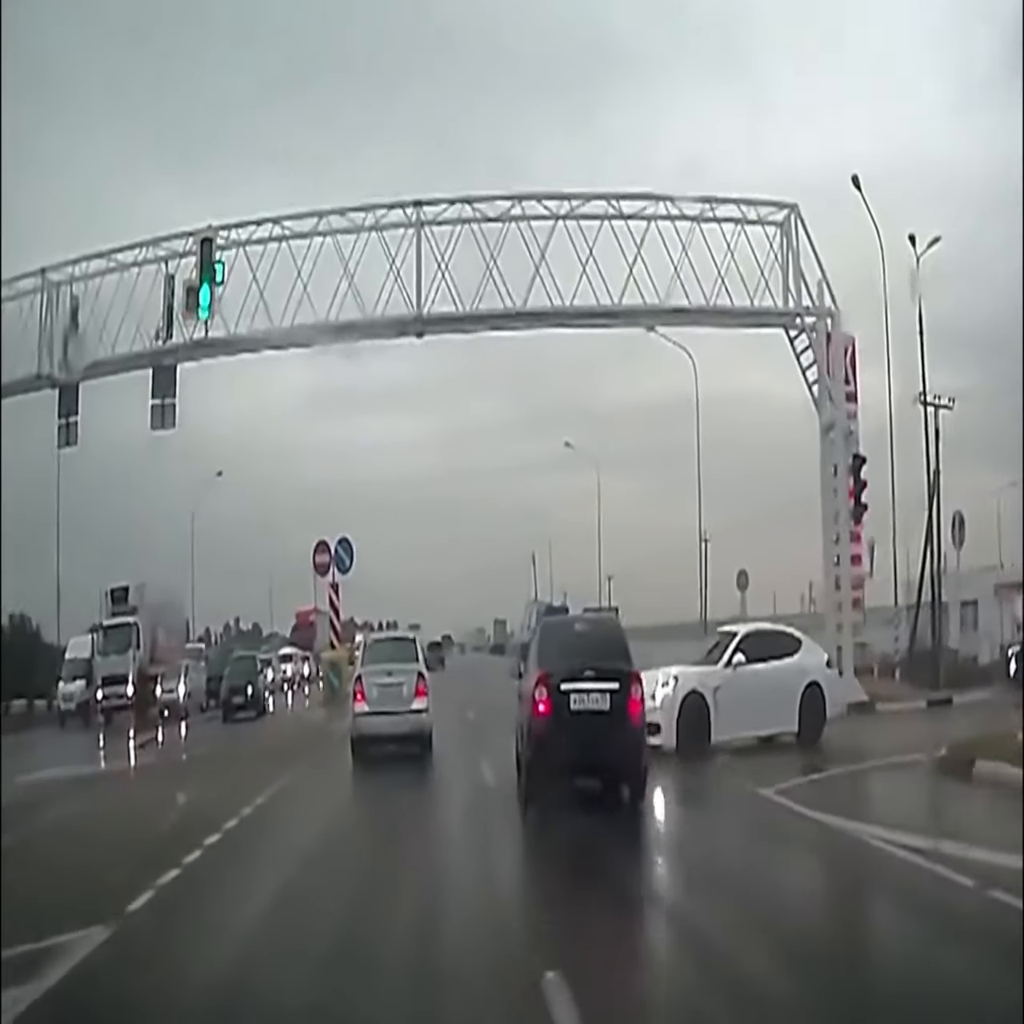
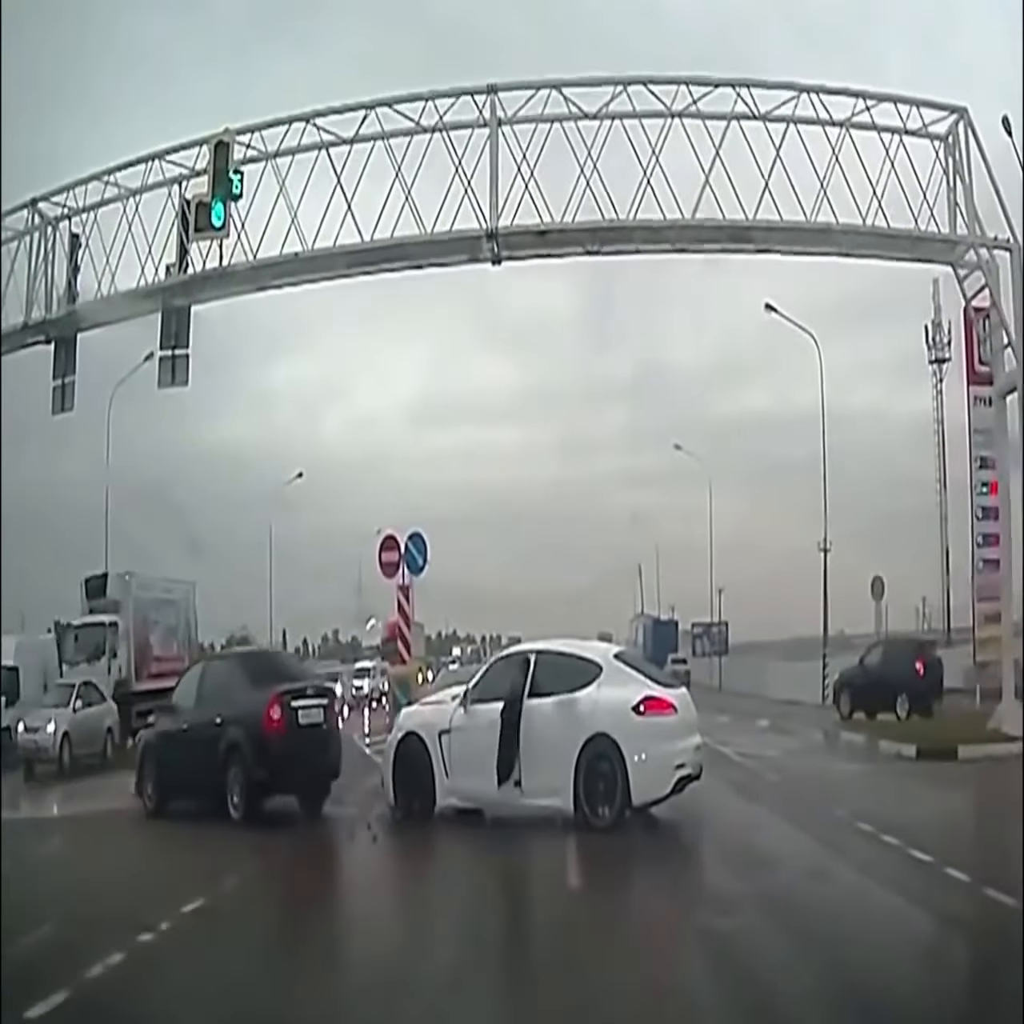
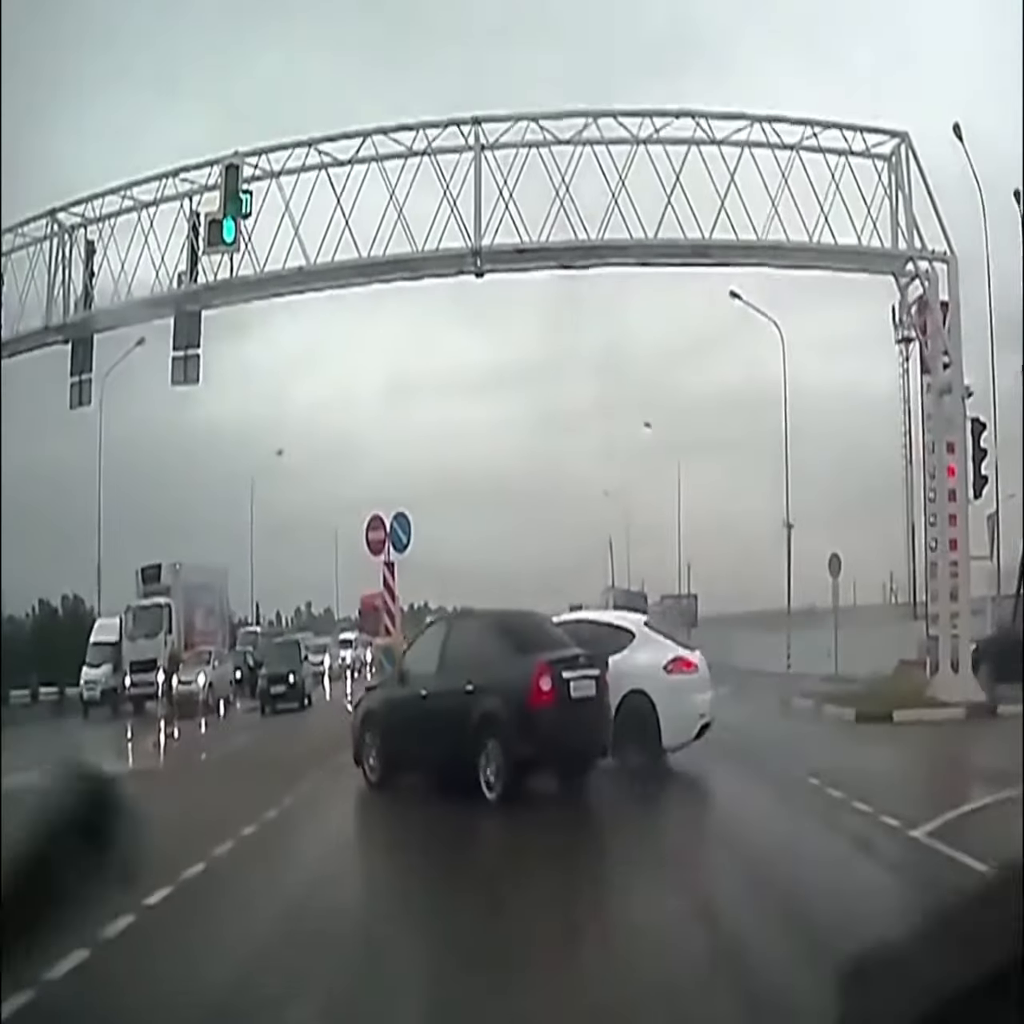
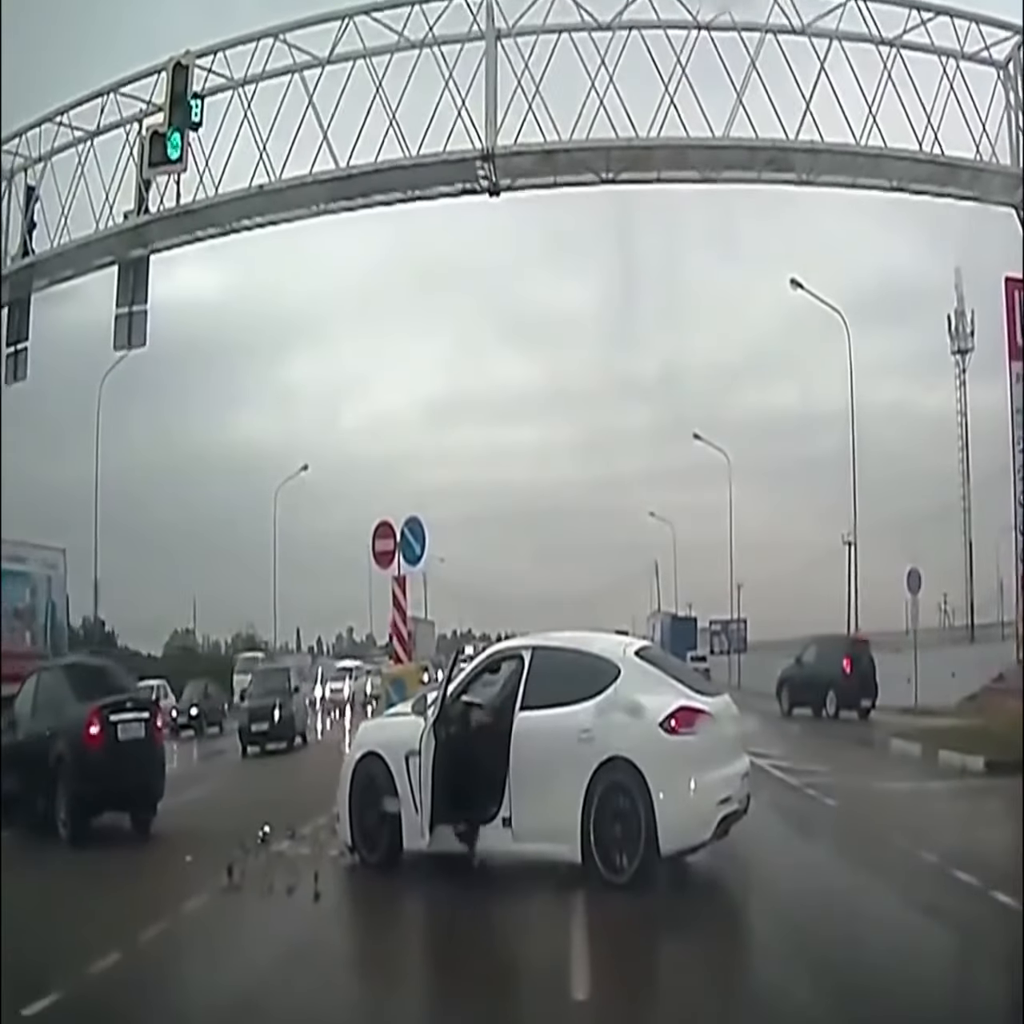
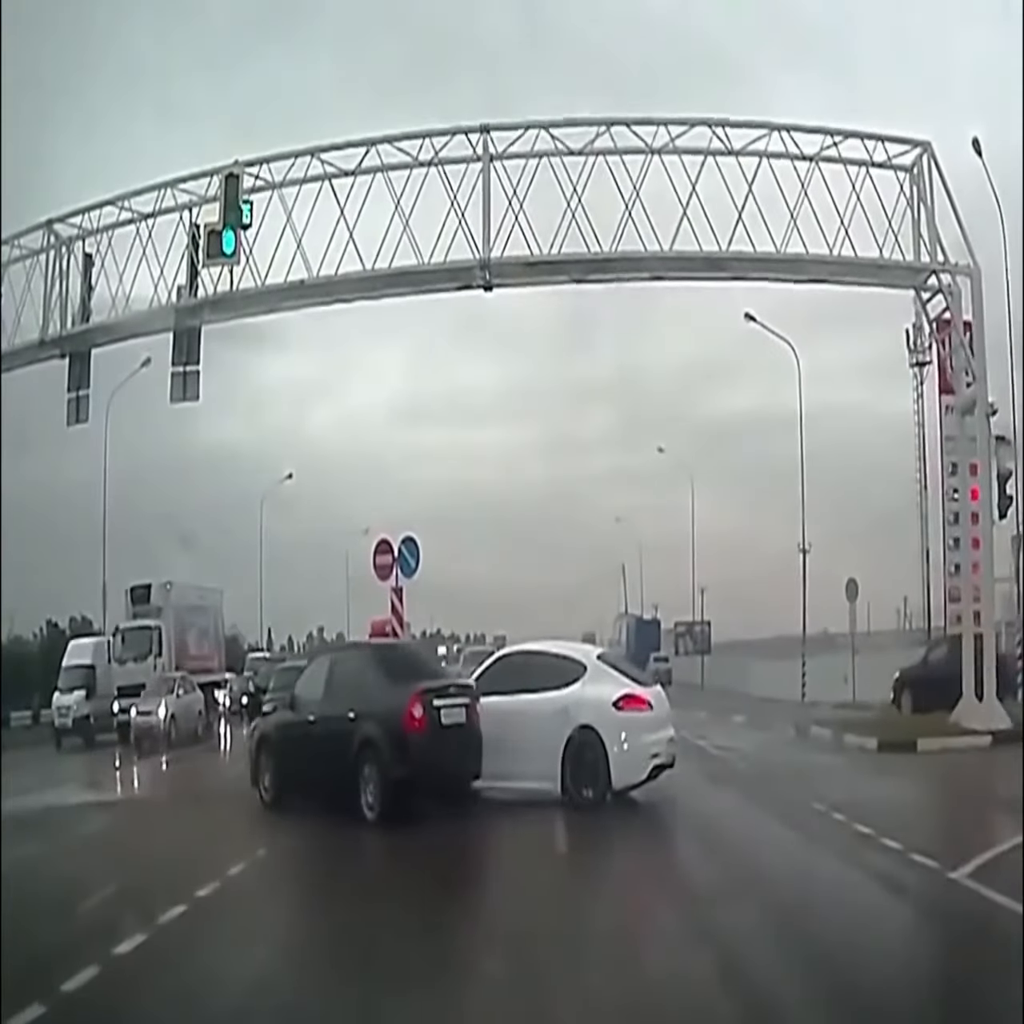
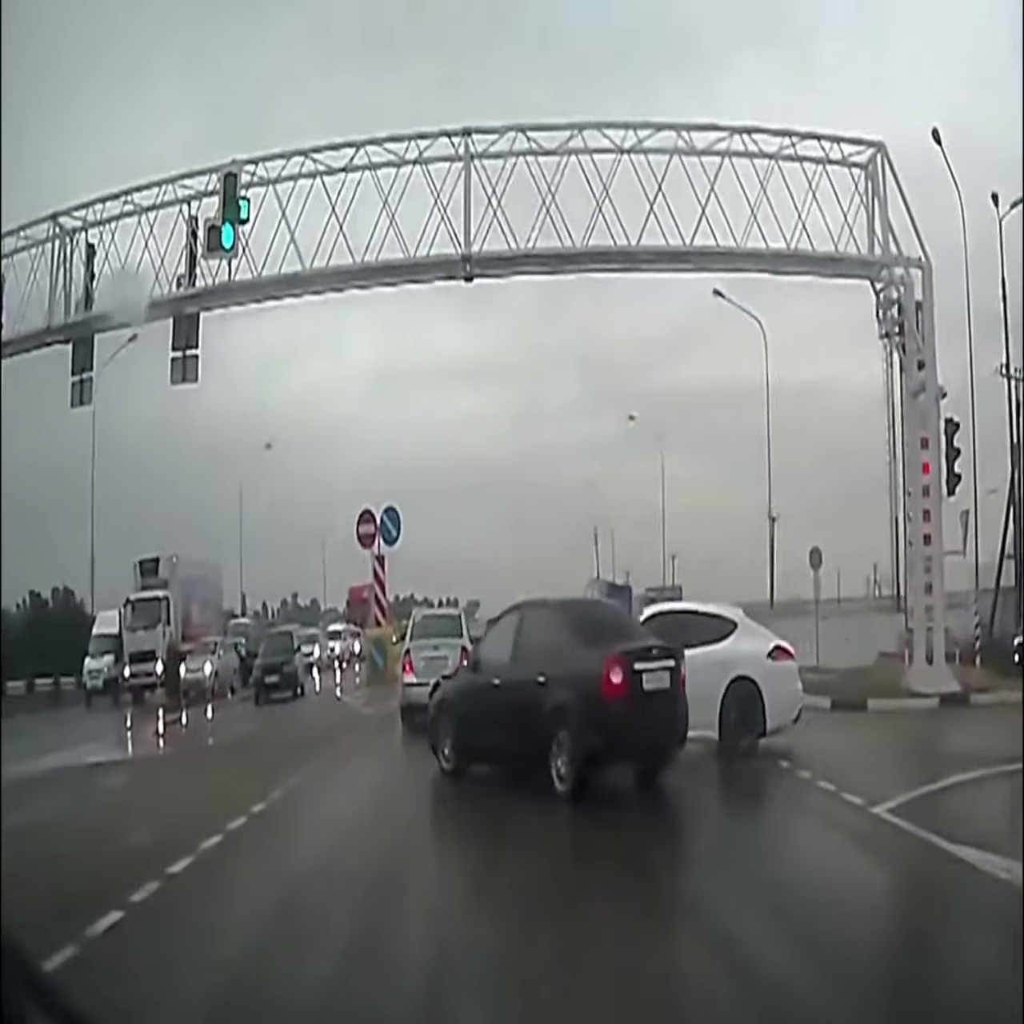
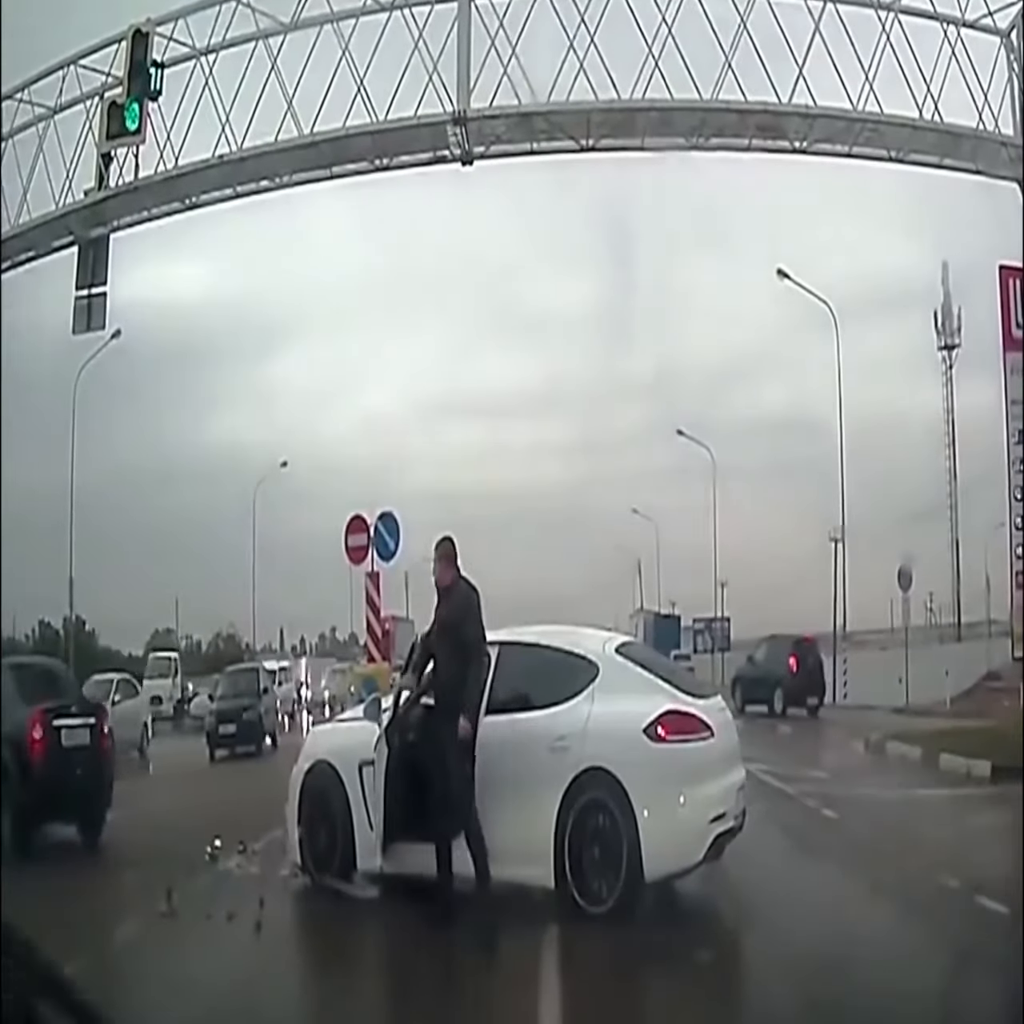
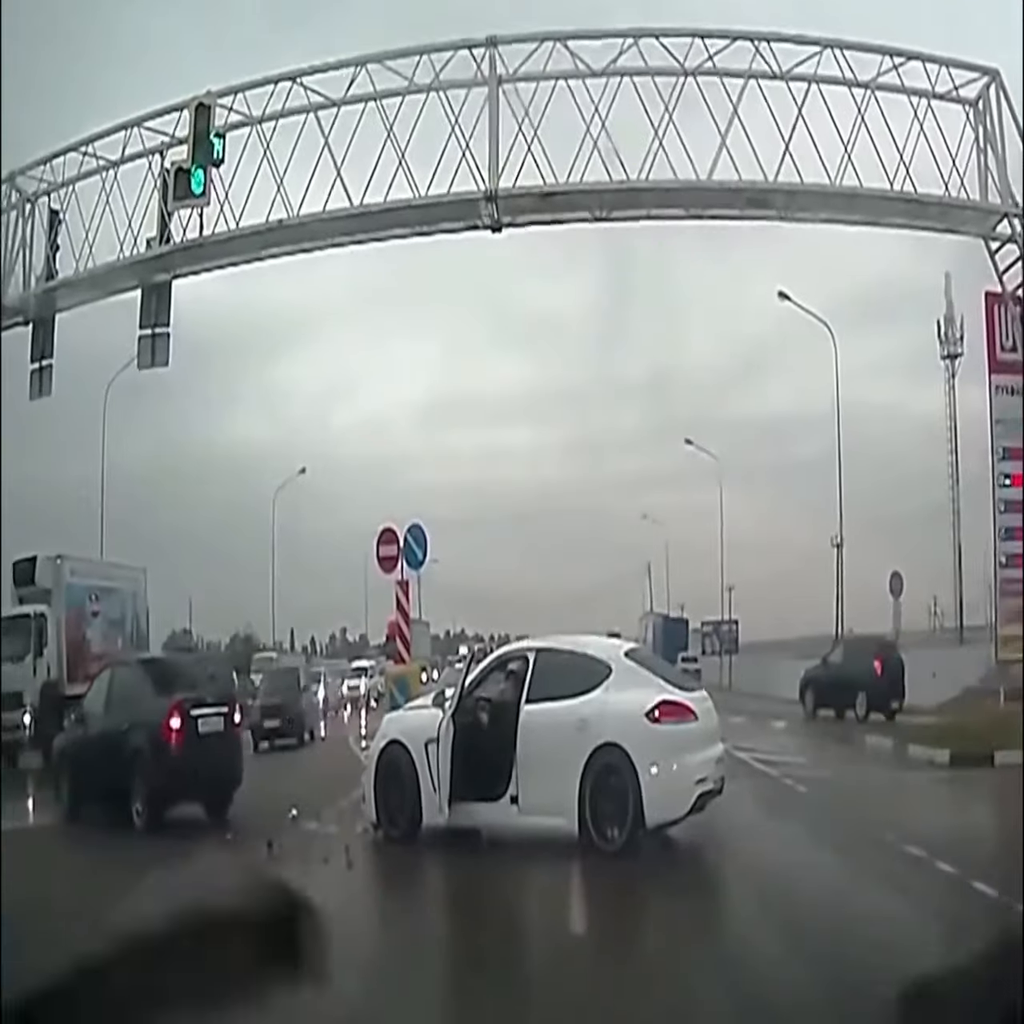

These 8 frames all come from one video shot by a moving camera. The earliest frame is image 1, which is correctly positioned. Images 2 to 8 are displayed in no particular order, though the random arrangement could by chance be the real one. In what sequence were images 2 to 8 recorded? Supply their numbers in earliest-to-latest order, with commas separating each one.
6, 3, 5, 2, 8, 4, 7
